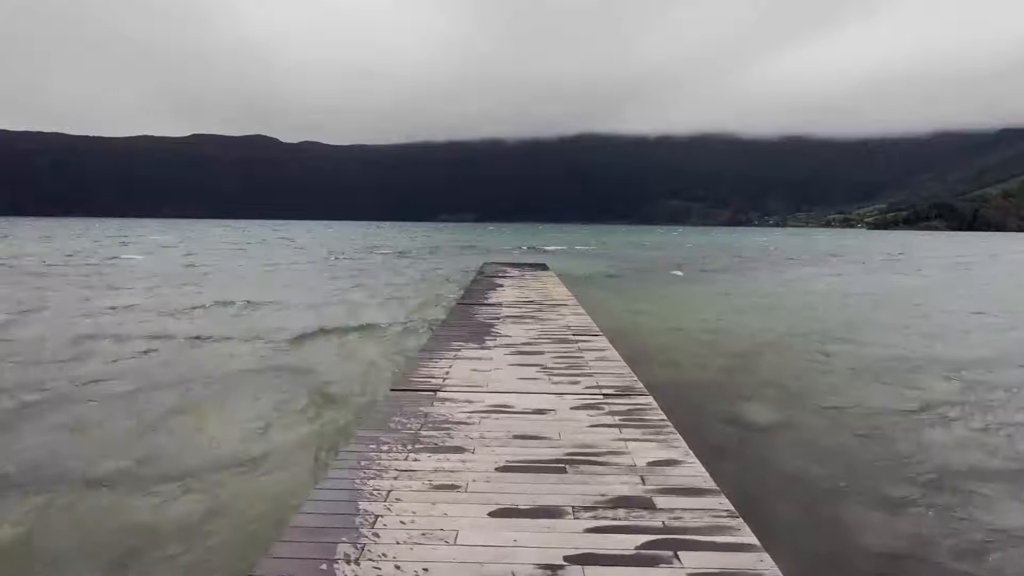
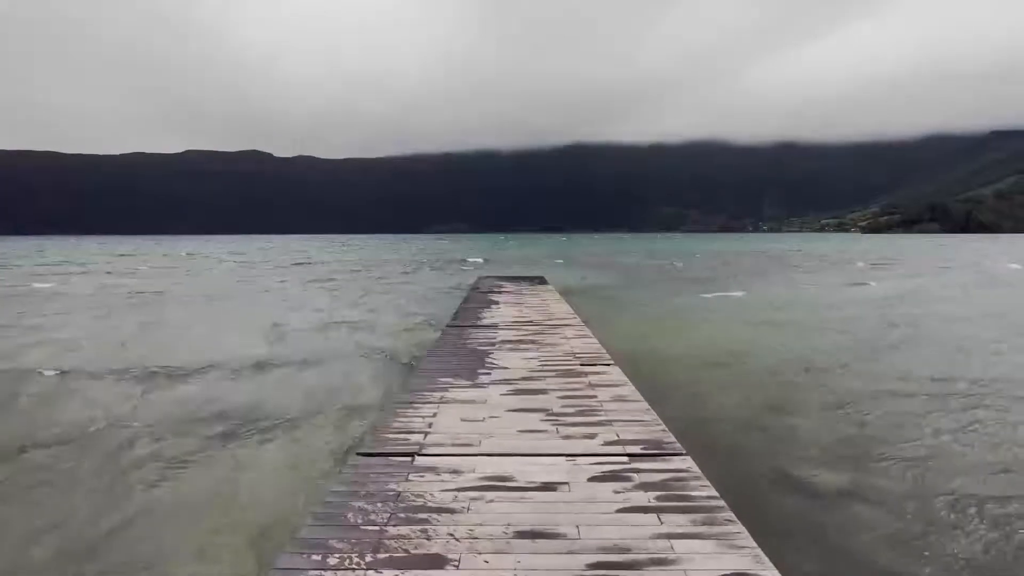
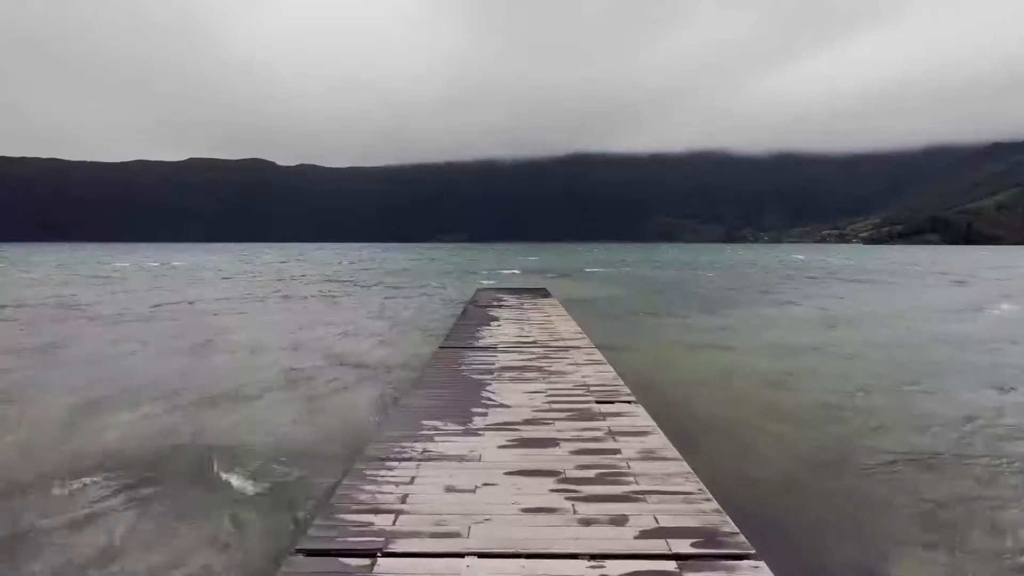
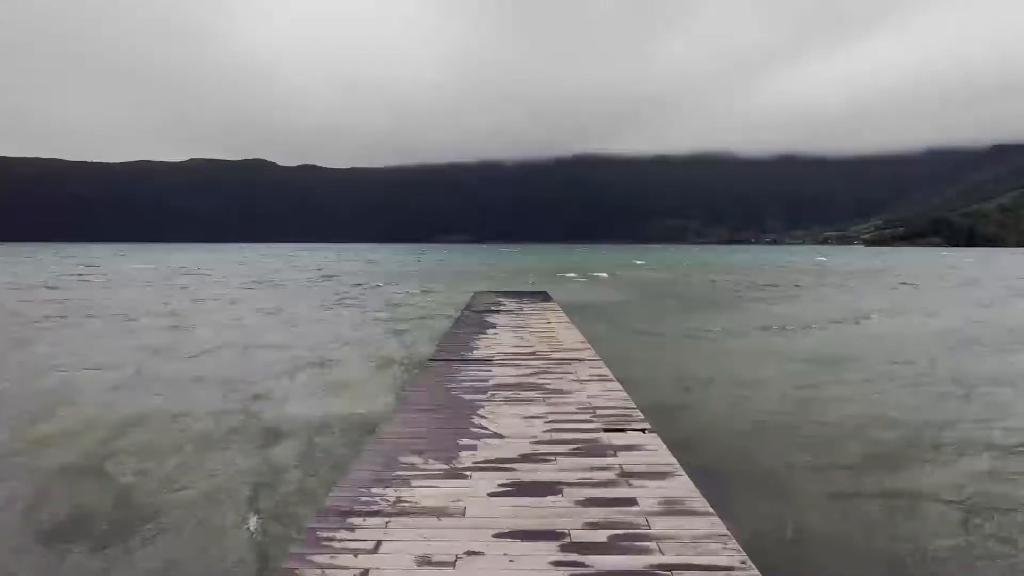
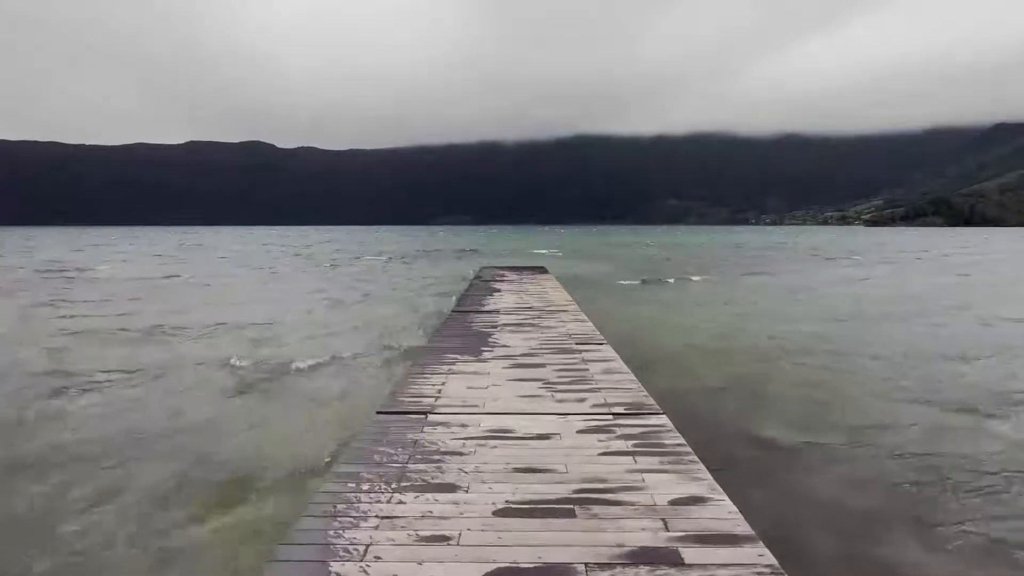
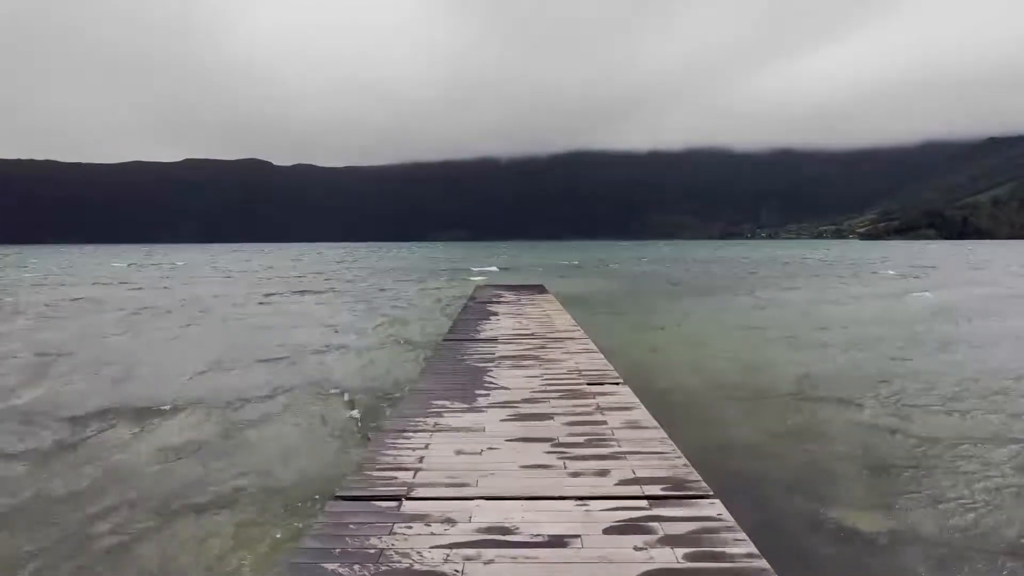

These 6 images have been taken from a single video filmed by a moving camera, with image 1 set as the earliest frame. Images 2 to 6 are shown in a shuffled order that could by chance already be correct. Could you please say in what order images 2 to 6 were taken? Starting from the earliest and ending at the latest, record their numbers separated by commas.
5, 2, 6, 3, 4
